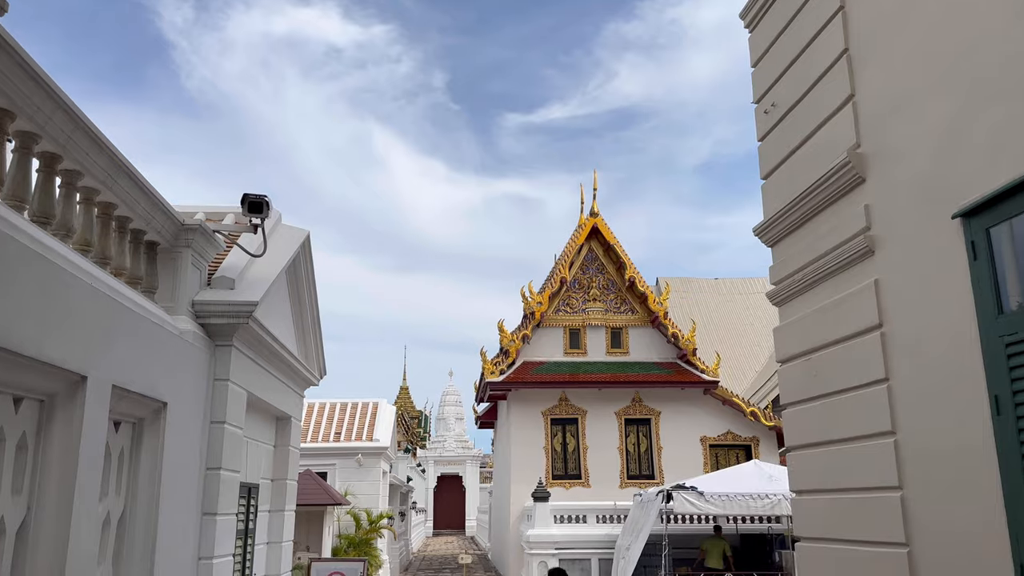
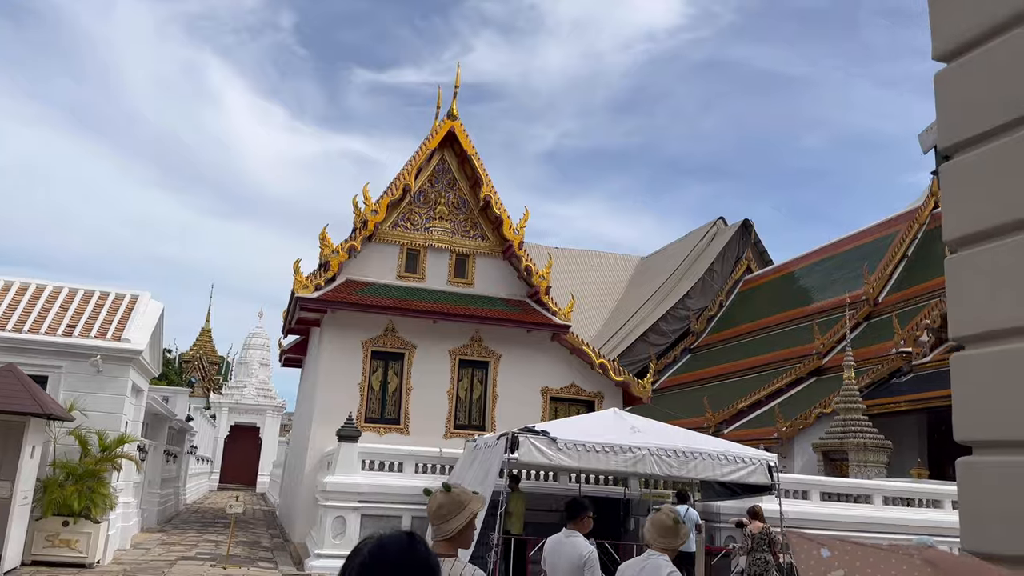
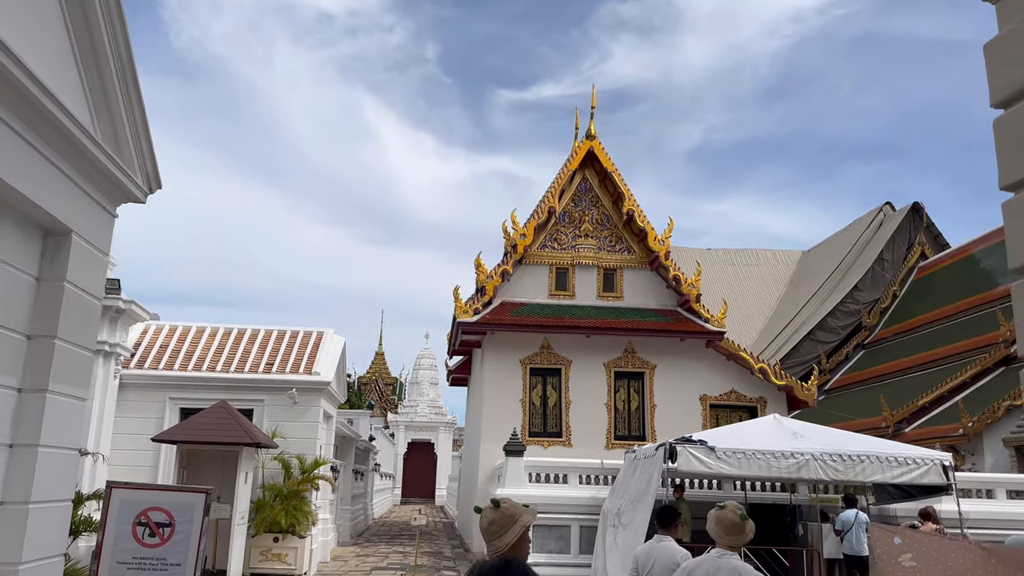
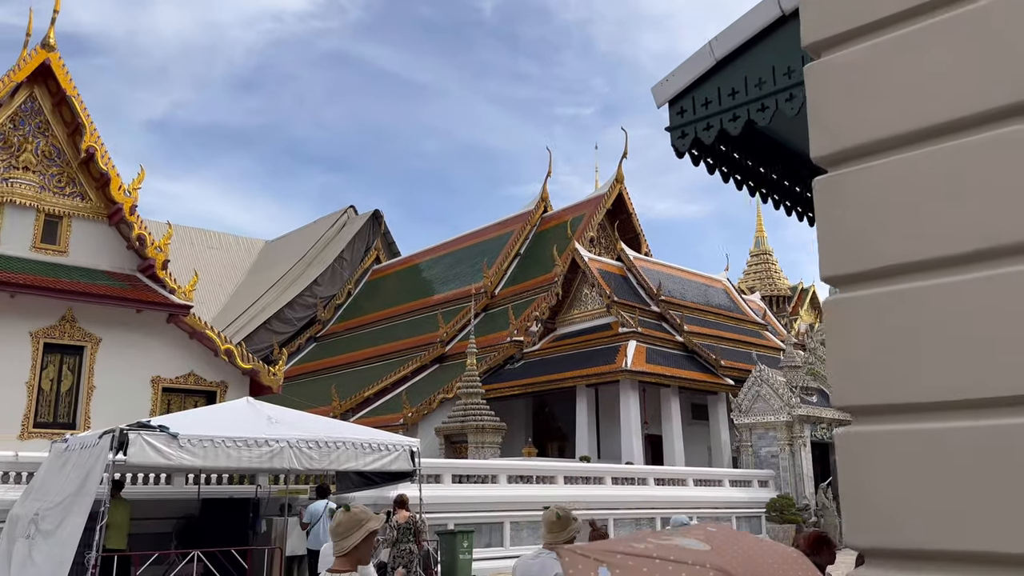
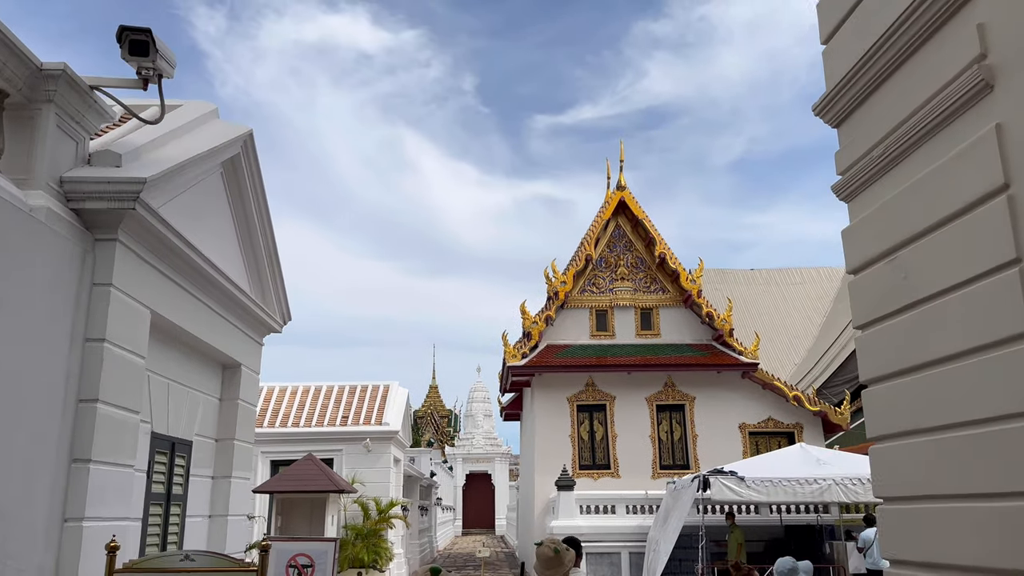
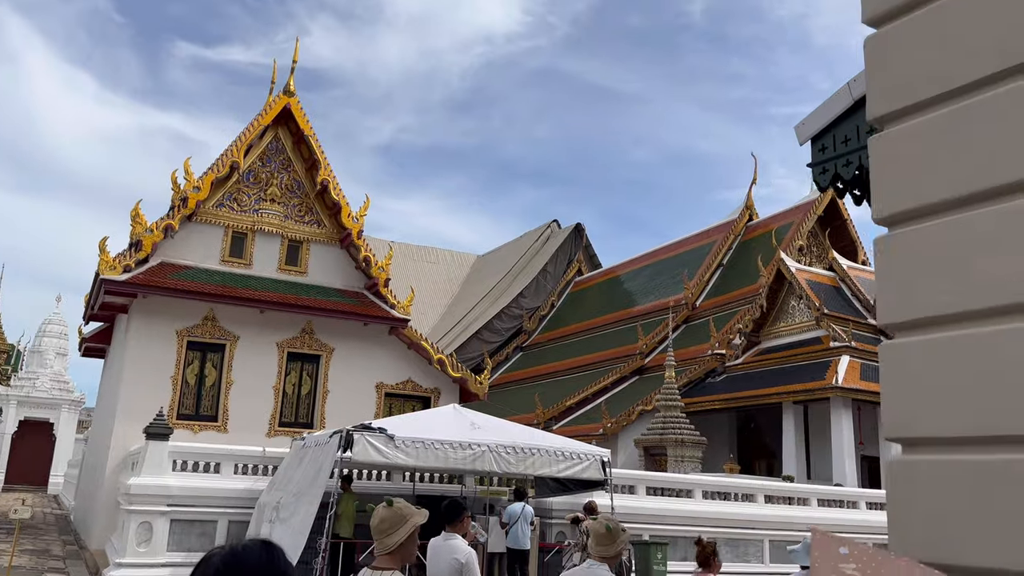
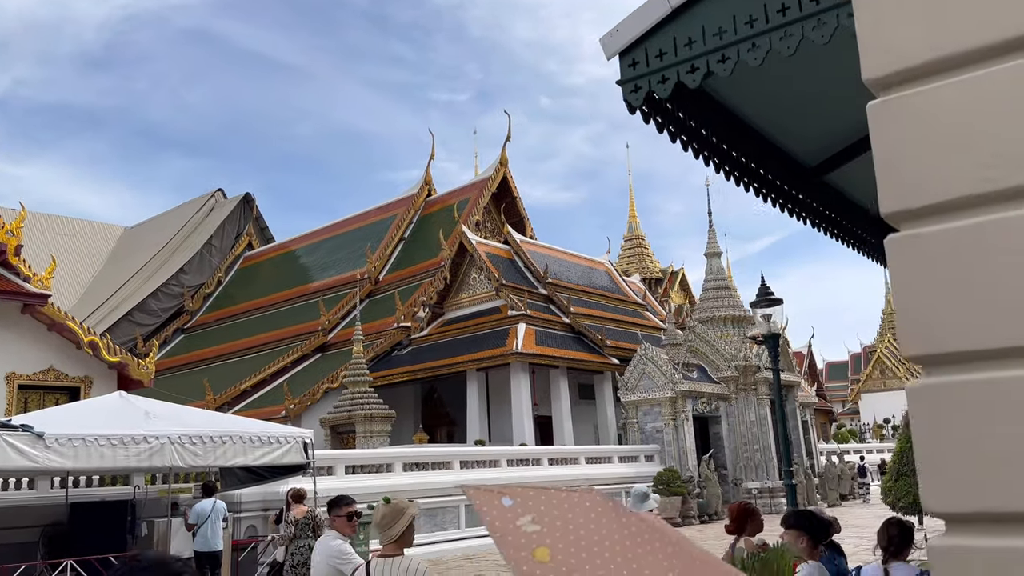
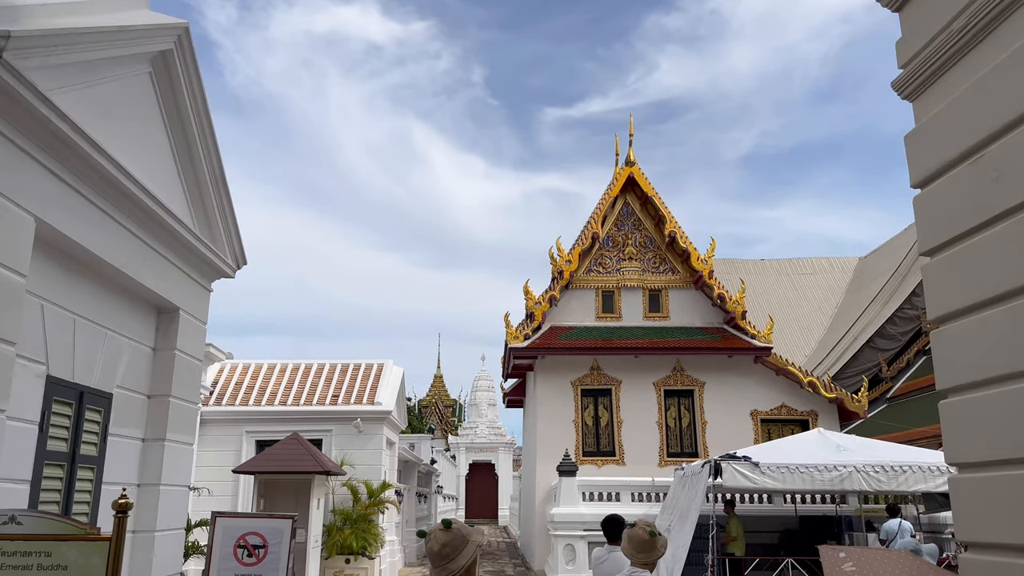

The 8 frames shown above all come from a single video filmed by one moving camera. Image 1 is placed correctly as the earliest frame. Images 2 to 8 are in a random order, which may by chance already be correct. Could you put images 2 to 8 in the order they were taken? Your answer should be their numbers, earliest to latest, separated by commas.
5, 8, 3, 2, 6, 4, 7
